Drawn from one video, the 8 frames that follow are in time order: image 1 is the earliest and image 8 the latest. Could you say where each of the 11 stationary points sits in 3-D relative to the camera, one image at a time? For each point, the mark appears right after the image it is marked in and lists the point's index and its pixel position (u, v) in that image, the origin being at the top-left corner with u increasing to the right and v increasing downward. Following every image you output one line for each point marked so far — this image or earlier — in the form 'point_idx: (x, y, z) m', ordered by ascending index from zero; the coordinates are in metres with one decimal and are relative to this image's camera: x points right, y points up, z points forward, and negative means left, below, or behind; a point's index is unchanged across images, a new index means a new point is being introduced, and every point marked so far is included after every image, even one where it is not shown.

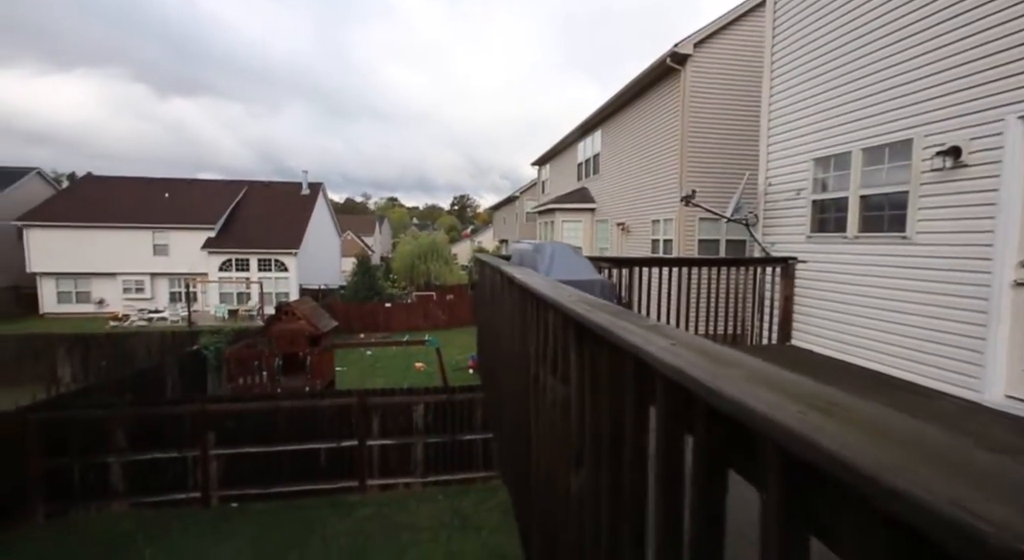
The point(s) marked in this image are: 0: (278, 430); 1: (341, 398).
0: (-3.5, -2.2, +7.4) m
1: (-2.6, -1.7, +7.6) m
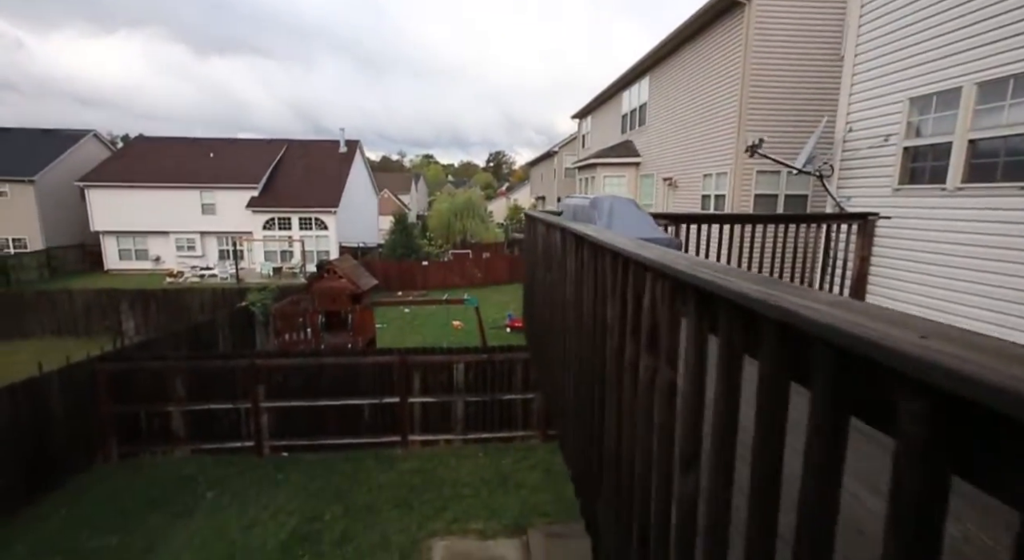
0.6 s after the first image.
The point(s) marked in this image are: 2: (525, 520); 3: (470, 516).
0: (-2.9, -1.6, +7.5) m
1: (-2.0, -1.1, +7.7) m
2: (+0.2, -2.8, +6.0) m
3: (-0.5, -2.8, +6.1) m
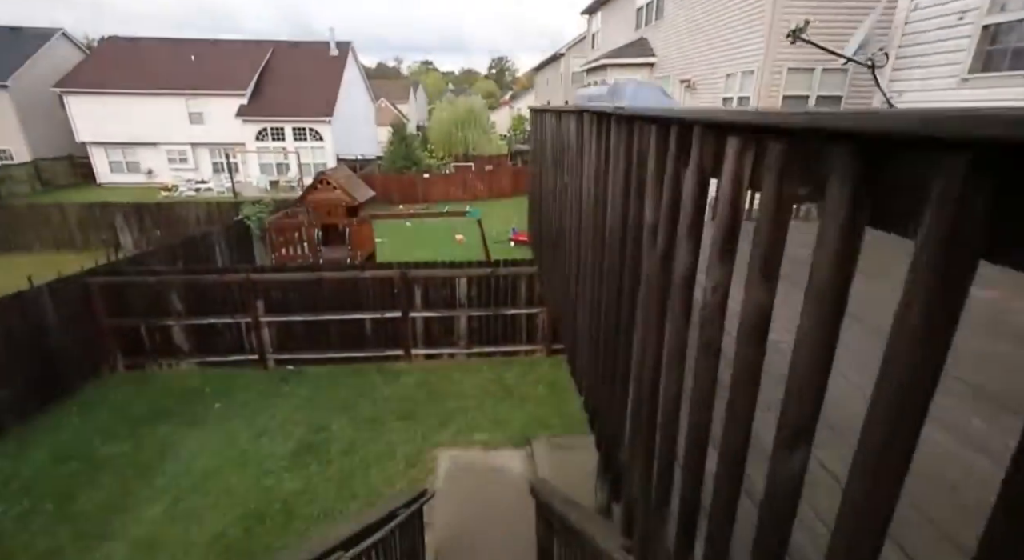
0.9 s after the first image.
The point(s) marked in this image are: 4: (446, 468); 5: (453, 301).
0: (-2.9, -0.3, +7.4) m
1: (-1.9, +0.2, +7.4) m
2: (+0.2, -1.8, +6.0) m
3: (-0.5, -1.8, +6.1) m
4: (-0.8, -2.1, +5.3) m
5: (-0.9, -0.3, +7.7) m
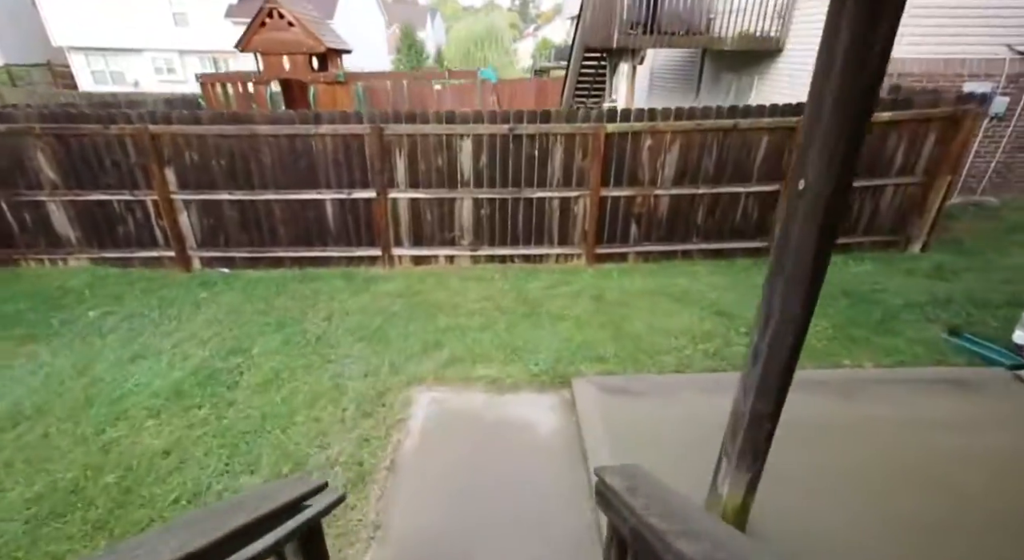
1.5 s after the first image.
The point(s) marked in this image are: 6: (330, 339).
0: (-2.6, +1.1, +5.0) m
1: (-1.7, +1.5, +4.9) m
2: (+0.4, -0.6, +3.7) m
3: (-0.3, -0.6, +3.8) m
4: (-0.6, -1.0, +3.1) m
5: (-0.6, +1.0, +5.2) m
6: (-1.5, -0.5, +3.9) m
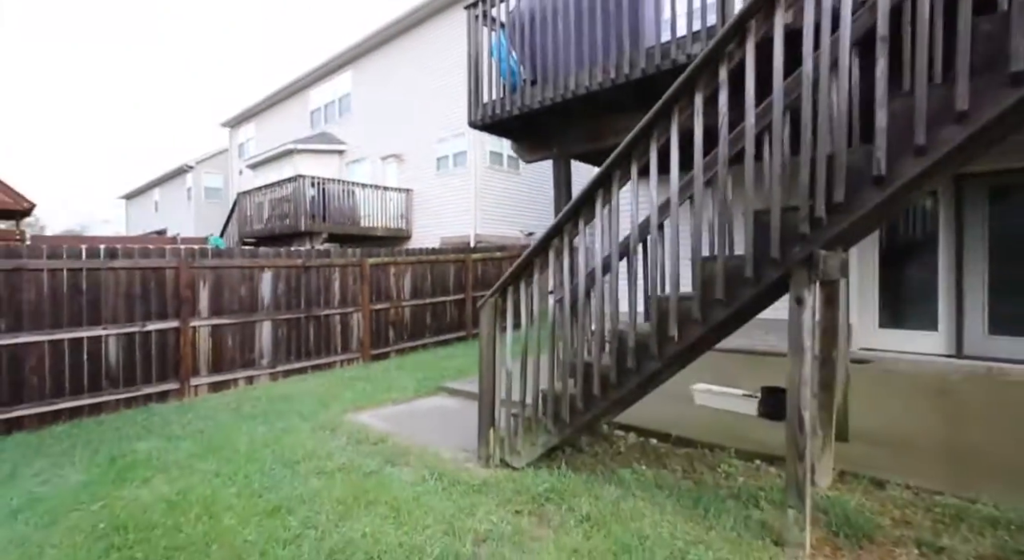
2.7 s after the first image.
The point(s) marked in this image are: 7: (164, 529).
0: (-4.4, -0.3, +4.7) m
1: (-3.9, +0.2, +5.5) m
2: (-0.9, -1.1, +5.5) m
3: (-1.5, -1.2, +5.2) m
4: (-1.1, -1.2, +4.3) m
5: (-3.2, -0.3, +6.2) m
6: (-2.4, -1.2, +4.3) m
7: (-1.7, -1.2, +2.4) m
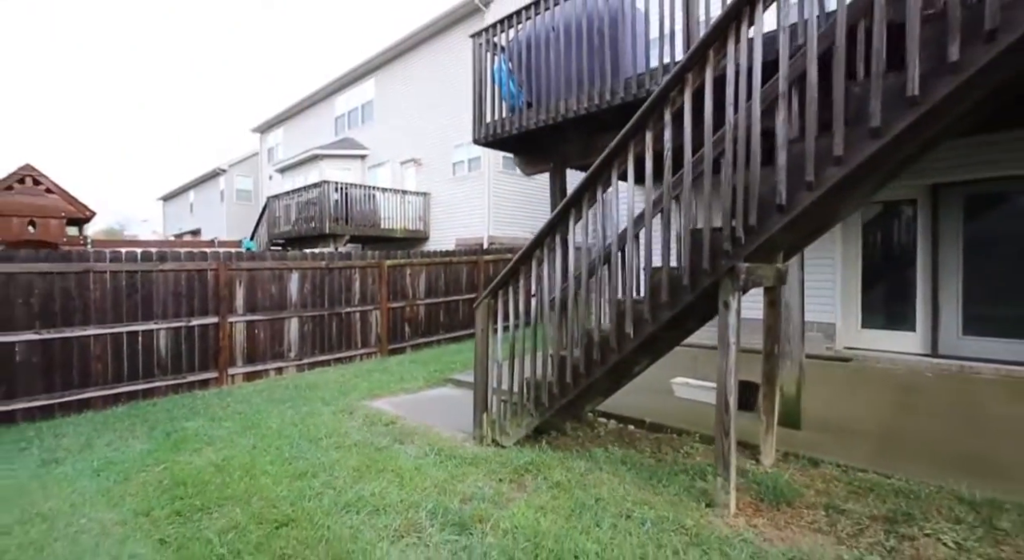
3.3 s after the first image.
0: (-4.4, -0.3, +5.4) m
1: (-3.8, +0.2, +6.1) m
2: (-0.9, -1.1, +6.1) m
3: (-1.5, -1.2, +5.7) m
4: (-1.2, -1.2, +4.9) m
5: (-3.1, -0.3, +6.9) m
6: (-2.4, -1.2, +5.0) m
7: (-1.8, -1.2, +3.1) m
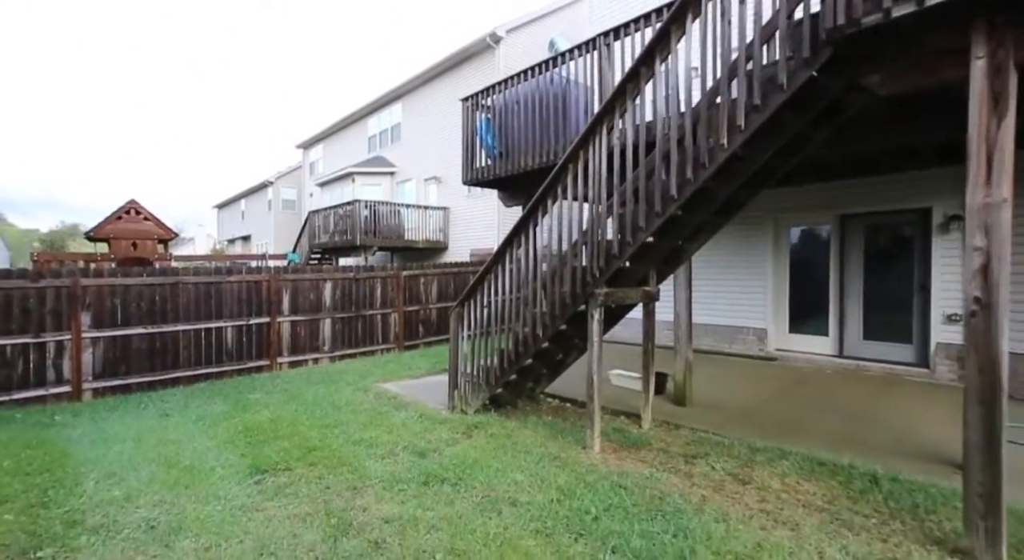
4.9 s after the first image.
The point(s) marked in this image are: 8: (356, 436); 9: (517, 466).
0: (-4.7, -0.4, +7.2) m
1: (-4.0, 0.0, +7.9) m
2: (-1.1, -1.3, +7.7) m
3: (-1.7, -1.3, +7.4) m
4: (-1.5, -1.4, +6.5) m
5: (-3.3, -0.5, +8.6) m
6: (-2.7, -1.4, +6.7) m
7: (-2.2, -1.4, +4.7) m
8: (-1.4, -1.4, +4.6) m
9: (0.0, -1.4, +3.8) m
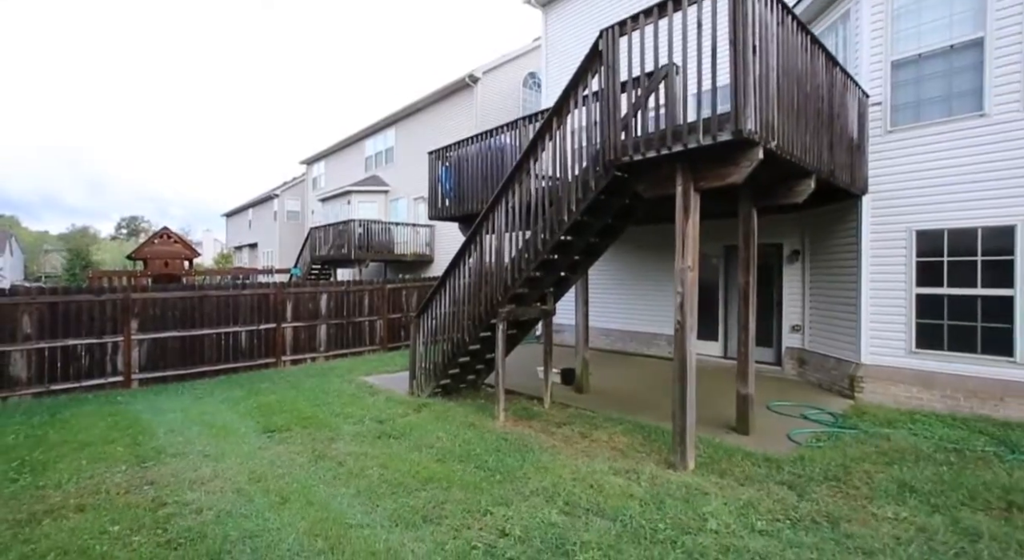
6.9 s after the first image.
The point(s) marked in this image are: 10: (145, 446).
0: (-5.4, -0.7, +9.1) m
1: (-4.8, -0.2, +9.8) m
2: (-1.9, -1.6, +9.5) m
3: (-2.5, -1.6, +9.2) m
4: (-2.3, -1.6, +8.3) m
5: (-4.0, -0.7, +10.4) m
6: (-3.5, -1.6, +8.5) m
7: (-3.0, -1.6, +6.5) m
8: (-2.2, -1.6, +6.4) m
9: (-0.8, -1.6, +5.6) m
10: (-3.4, -1.6, +4.8) m
